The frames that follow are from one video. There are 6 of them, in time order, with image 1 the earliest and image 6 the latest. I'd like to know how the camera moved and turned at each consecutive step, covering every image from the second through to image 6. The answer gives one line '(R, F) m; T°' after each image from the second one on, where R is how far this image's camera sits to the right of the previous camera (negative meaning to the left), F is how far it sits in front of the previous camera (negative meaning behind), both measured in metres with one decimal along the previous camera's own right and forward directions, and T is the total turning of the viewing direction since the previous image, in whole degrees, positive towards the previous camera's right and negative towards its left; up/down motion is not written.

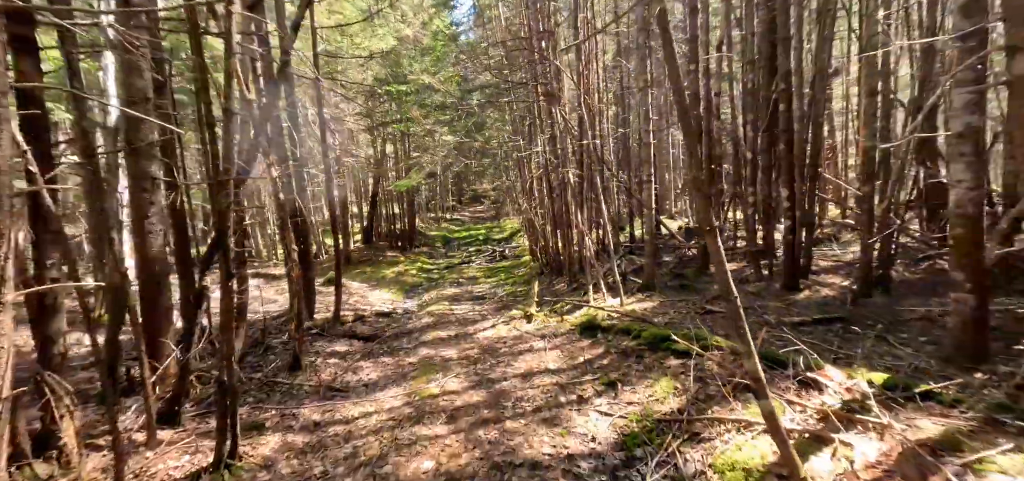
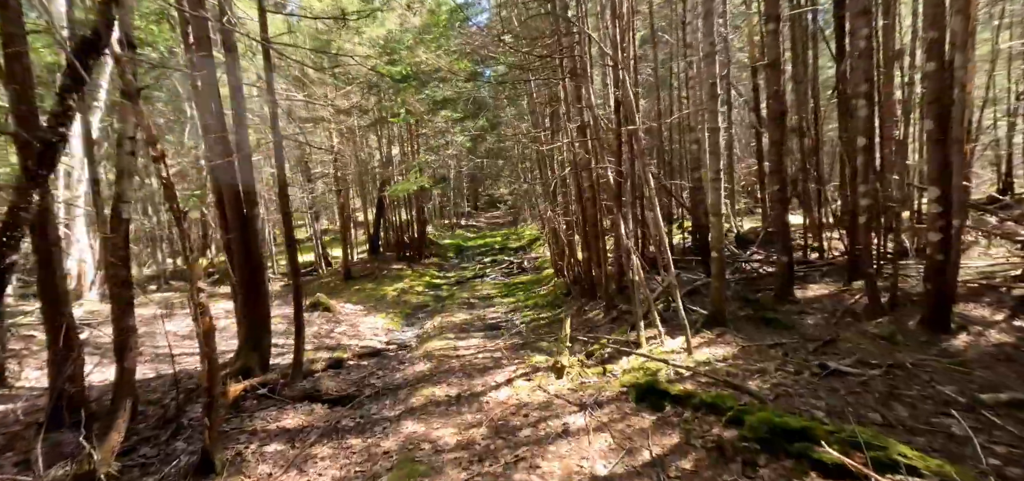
(-0.1, +2.9) m; -2°
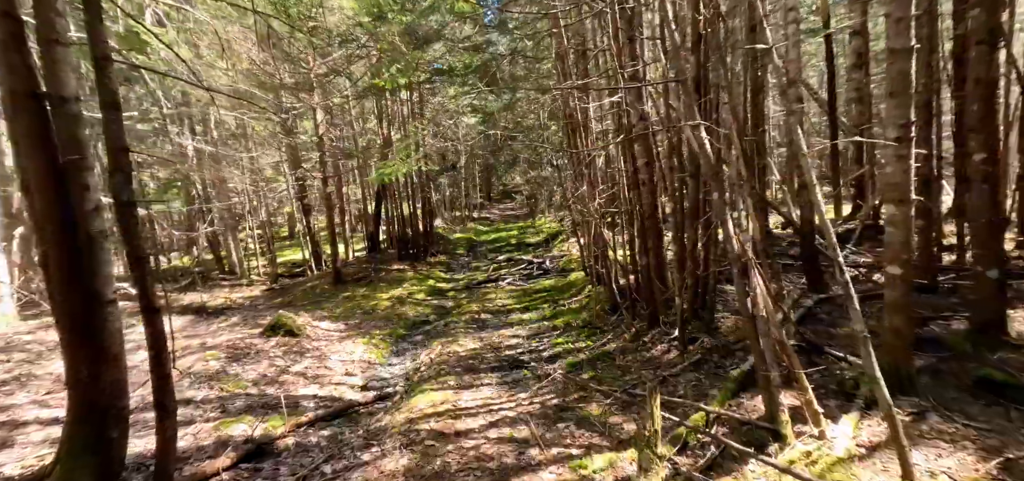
(-0.2, +3.6) m; -1°
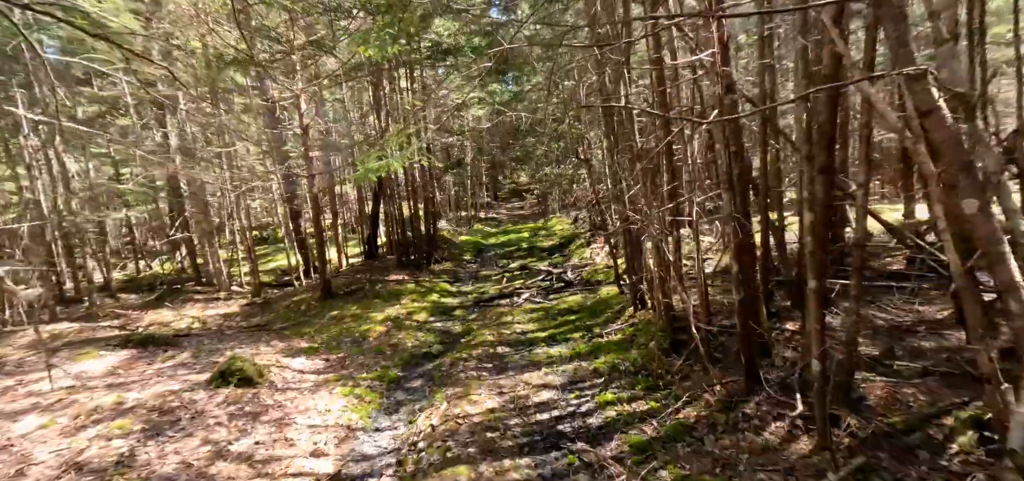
(-0.3, +2.6) m; 0°
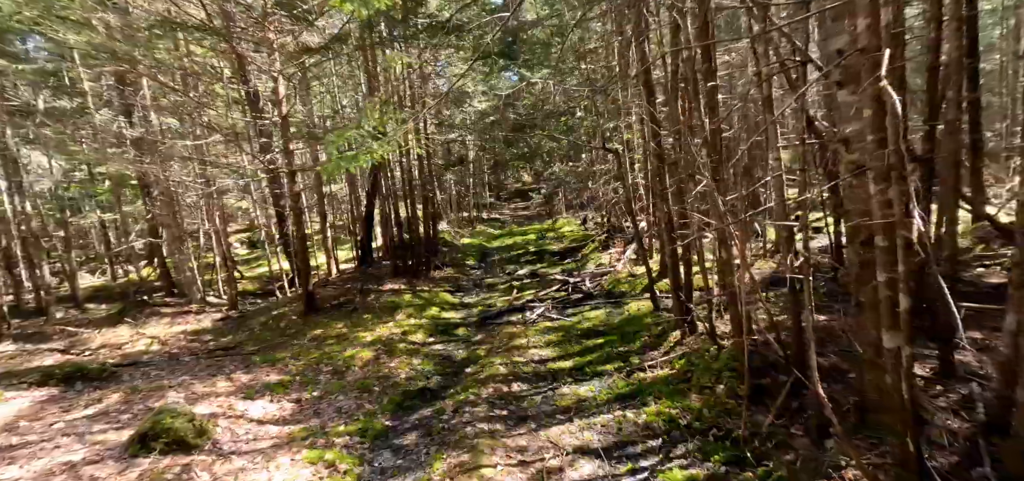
(-0.2, +2.1) m; 0°
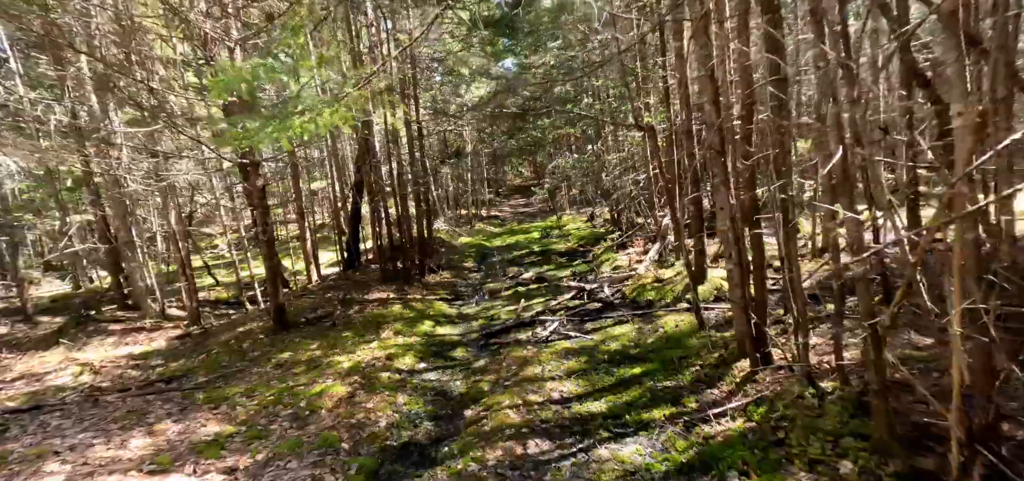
(-0.2, +2.2) m; 0°
